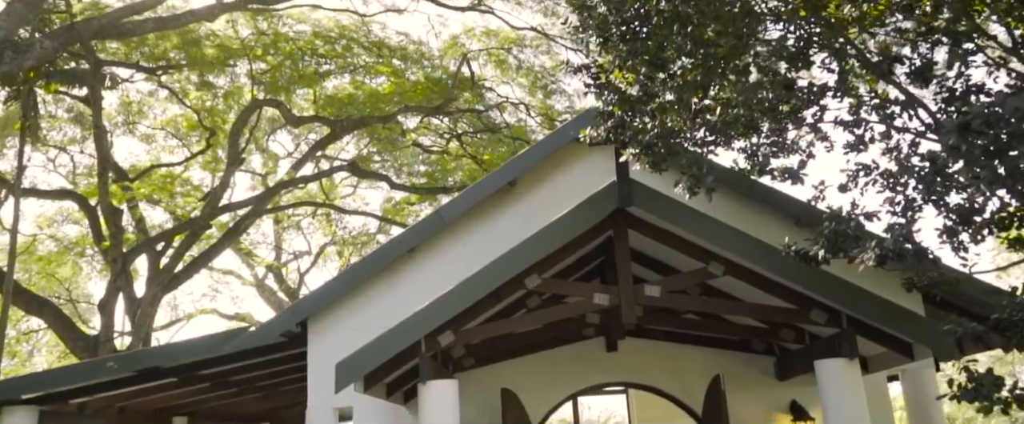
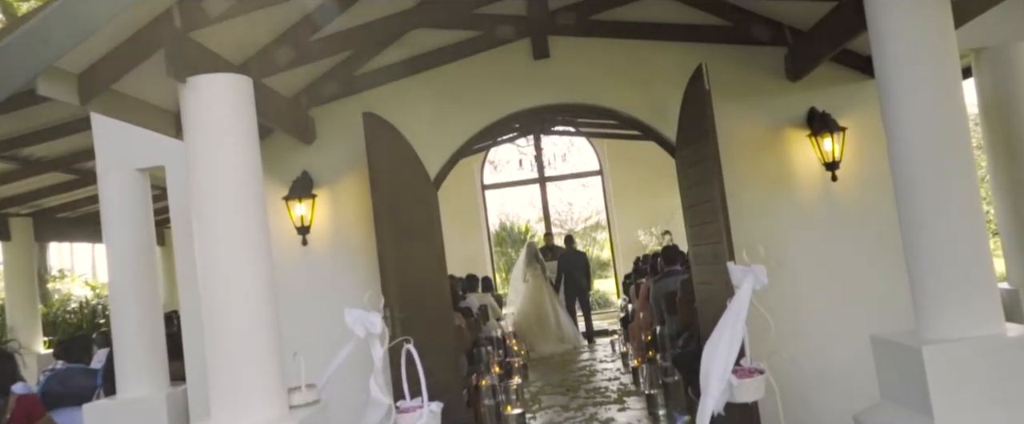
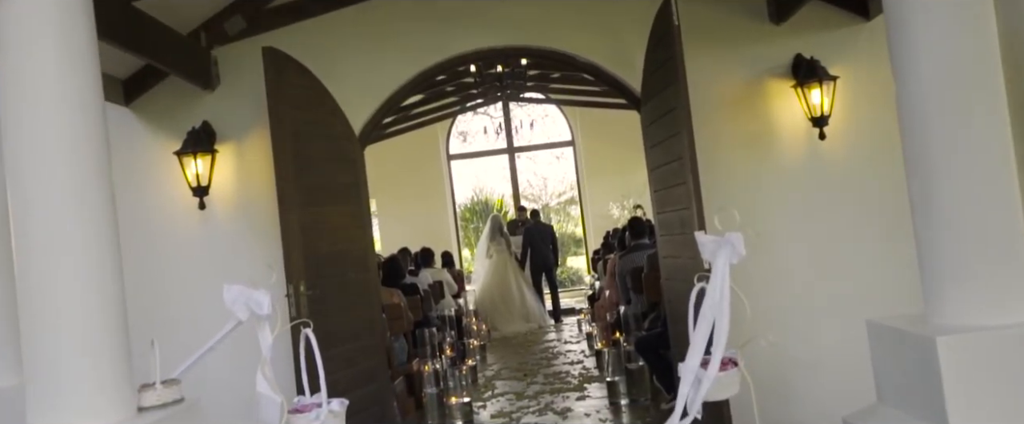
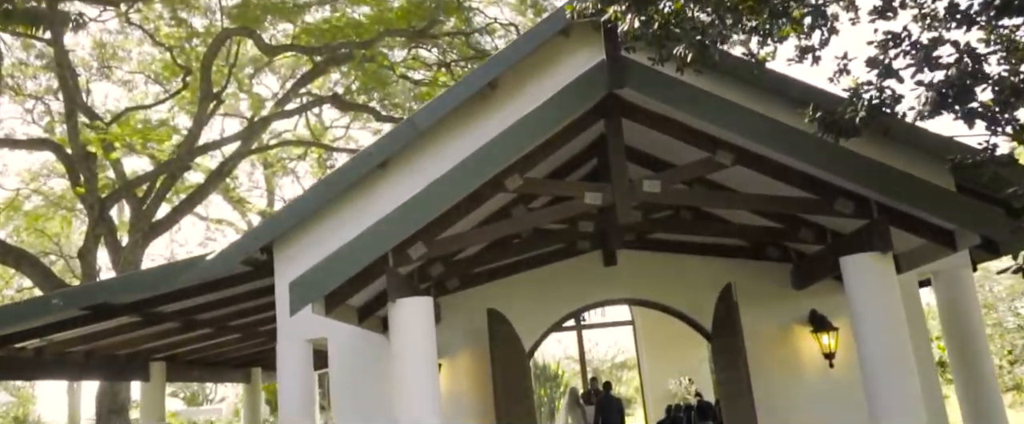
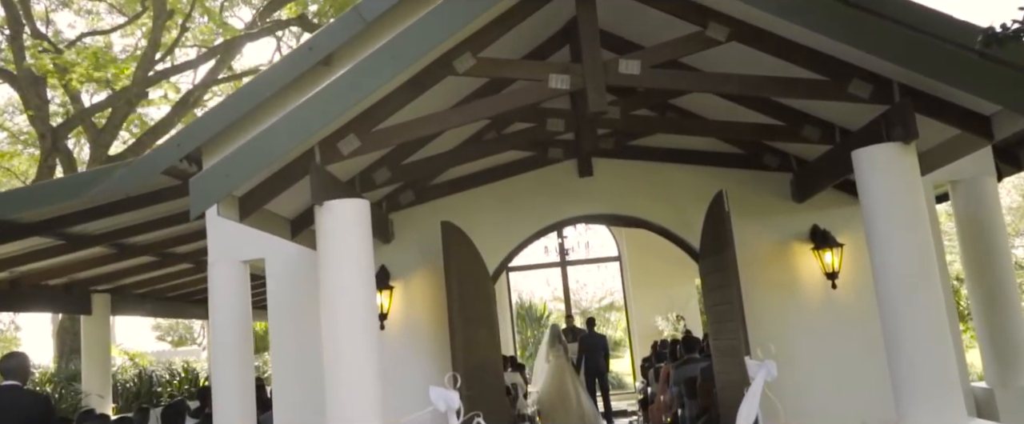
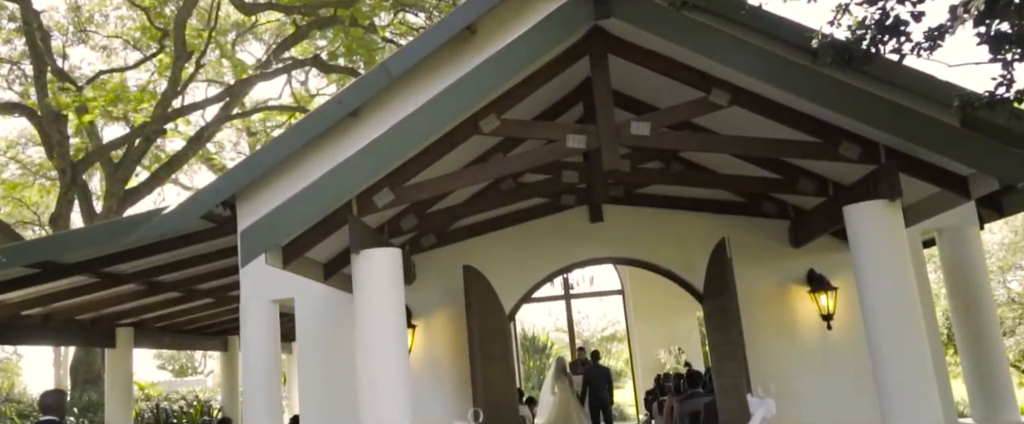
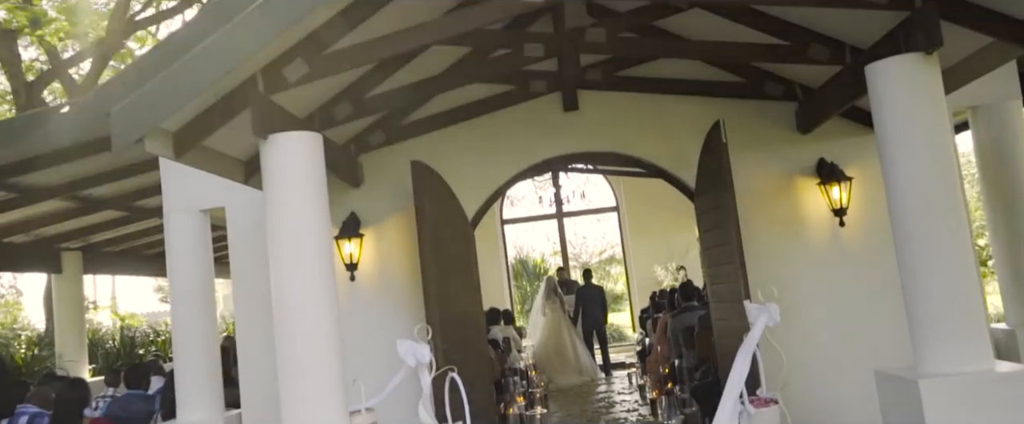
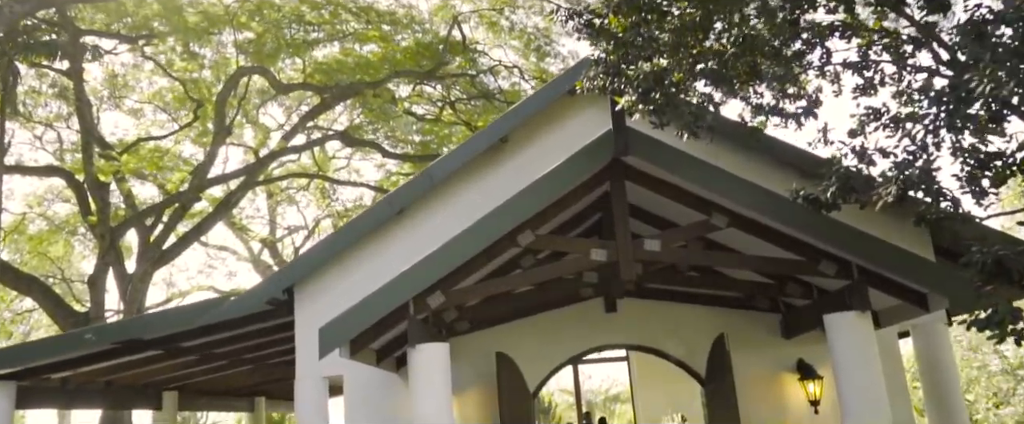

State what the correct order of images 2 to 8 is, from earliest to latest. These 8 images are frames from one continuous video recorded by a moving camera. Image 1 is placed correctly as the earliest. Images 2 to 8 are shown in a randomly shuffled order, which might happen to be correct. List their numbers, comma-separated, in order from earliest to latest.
8, 4, 6, 5, 7, 2, 3
